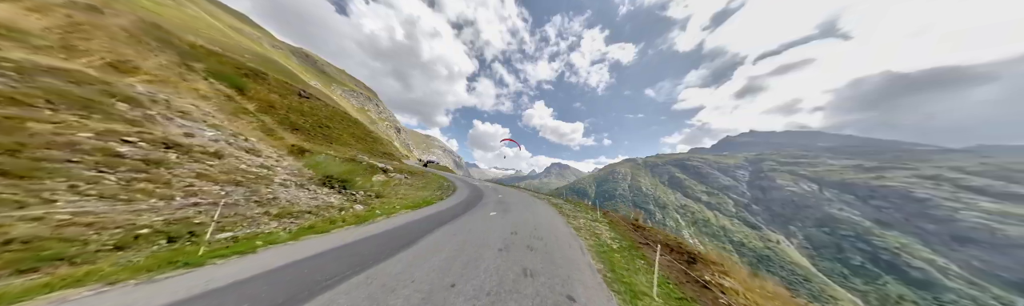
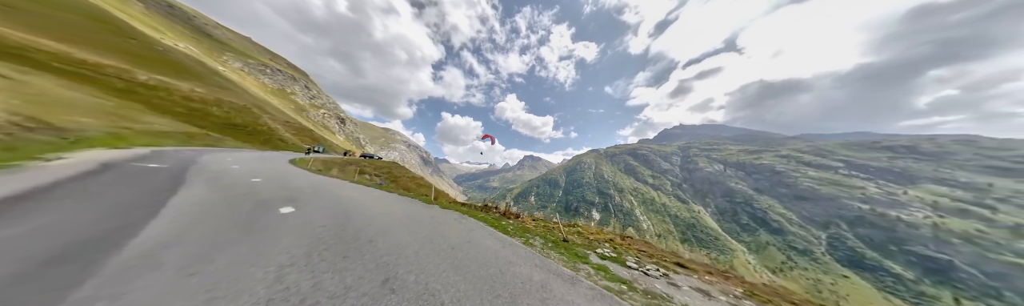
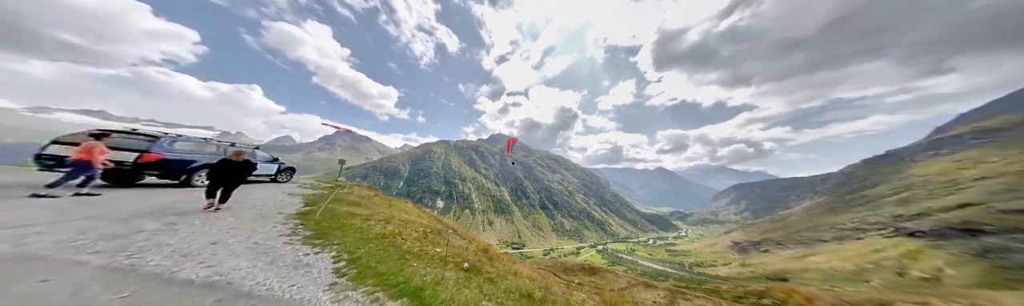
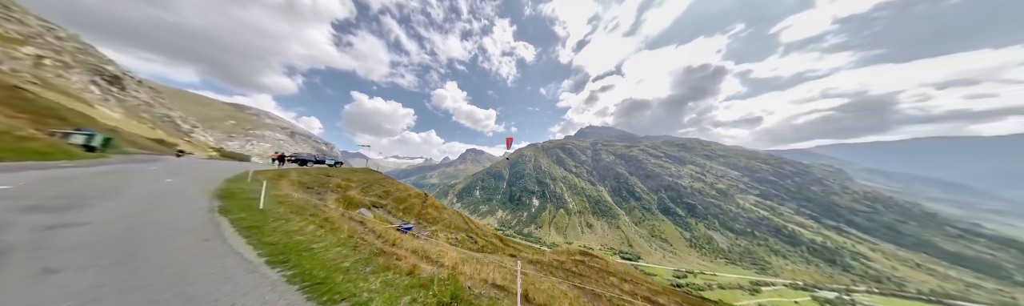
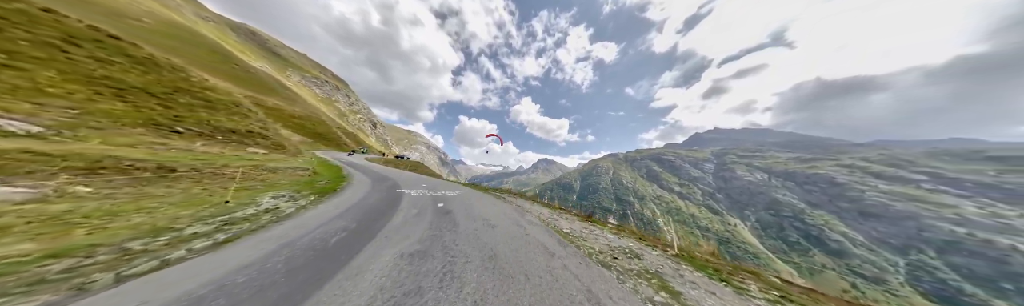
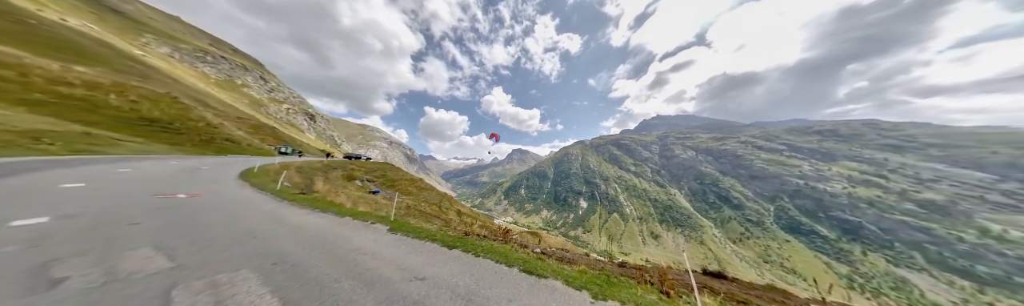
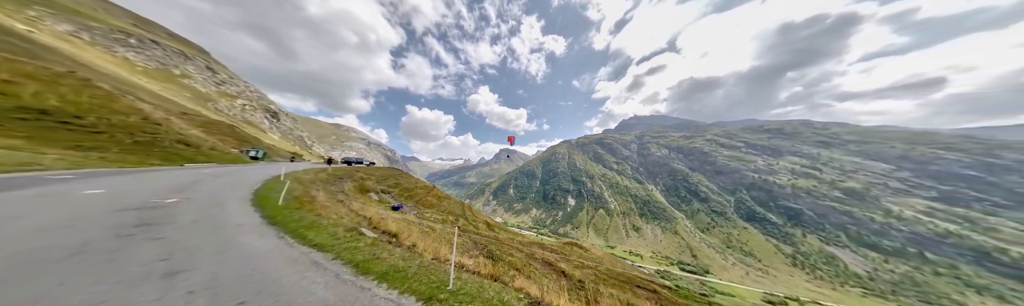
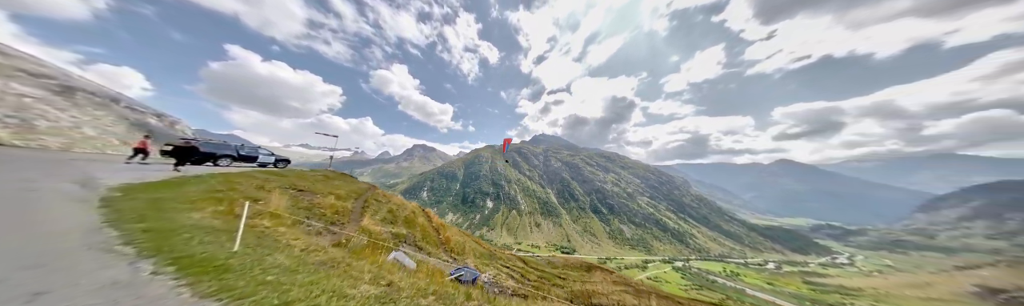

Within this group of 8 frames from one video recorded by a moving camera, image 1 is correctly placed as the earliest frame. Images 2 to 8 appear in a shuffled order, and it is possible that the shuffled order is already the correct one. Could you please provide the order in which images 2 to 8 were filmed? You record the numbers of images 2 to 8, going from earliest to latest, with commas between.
5, 2, 6, 7, 4, 8, 3
